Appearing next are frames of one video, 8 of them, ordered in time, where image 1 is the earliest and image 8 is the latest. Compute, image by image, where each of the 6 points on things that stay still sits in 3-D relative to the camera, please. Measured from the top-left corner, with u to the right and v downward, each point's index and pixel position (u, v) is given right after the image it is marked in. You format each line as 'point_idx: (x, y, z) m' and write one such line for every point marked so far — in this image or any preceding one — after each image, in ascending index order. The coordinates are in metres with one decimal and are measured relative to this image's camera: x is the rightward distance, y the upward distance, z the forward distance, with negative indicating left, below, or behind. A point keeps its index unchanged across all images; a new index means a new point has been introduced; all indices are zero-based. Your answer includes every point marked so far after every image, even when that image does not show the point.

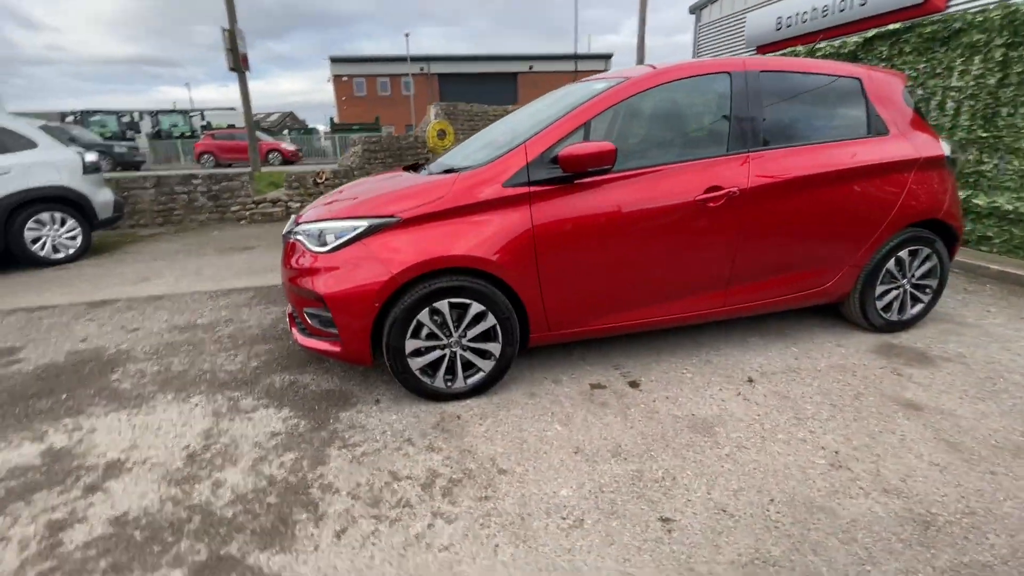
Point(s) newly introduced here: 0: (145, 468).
0: (-1.9, -0.9, +2.5) m
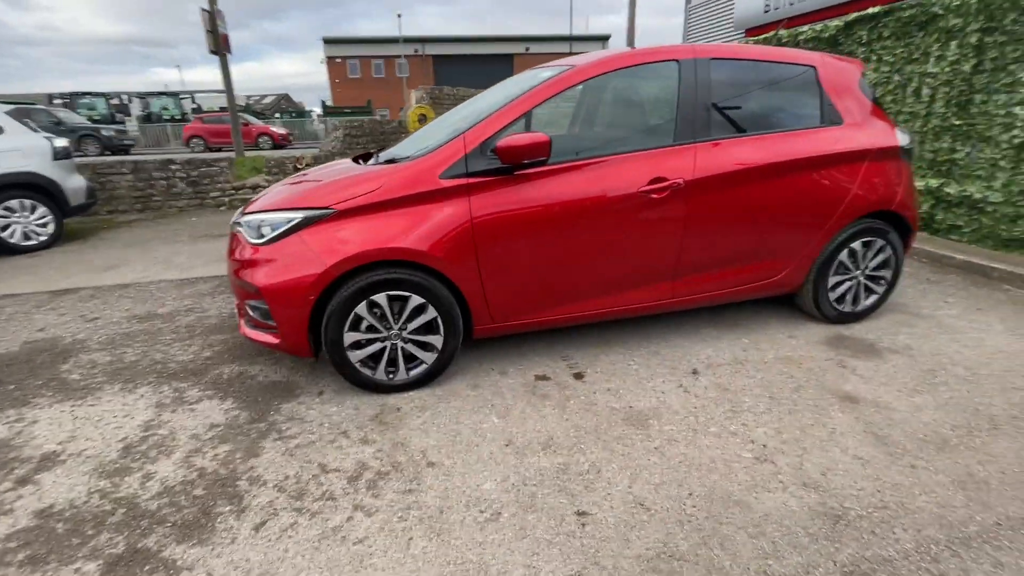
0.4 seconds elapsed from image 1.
0: (-2.3, -0.9, +2.5) m
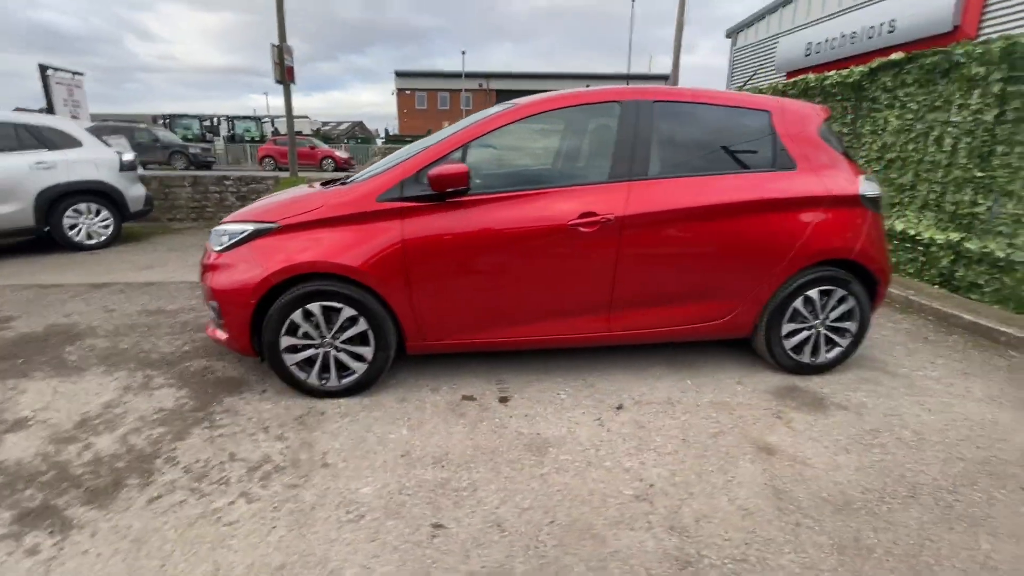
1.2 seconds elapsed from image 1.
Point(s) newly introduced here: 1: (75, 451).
0: (-2.8, -0.8, +2.8) m
1: (-2.4, -0.9, +2.6) m
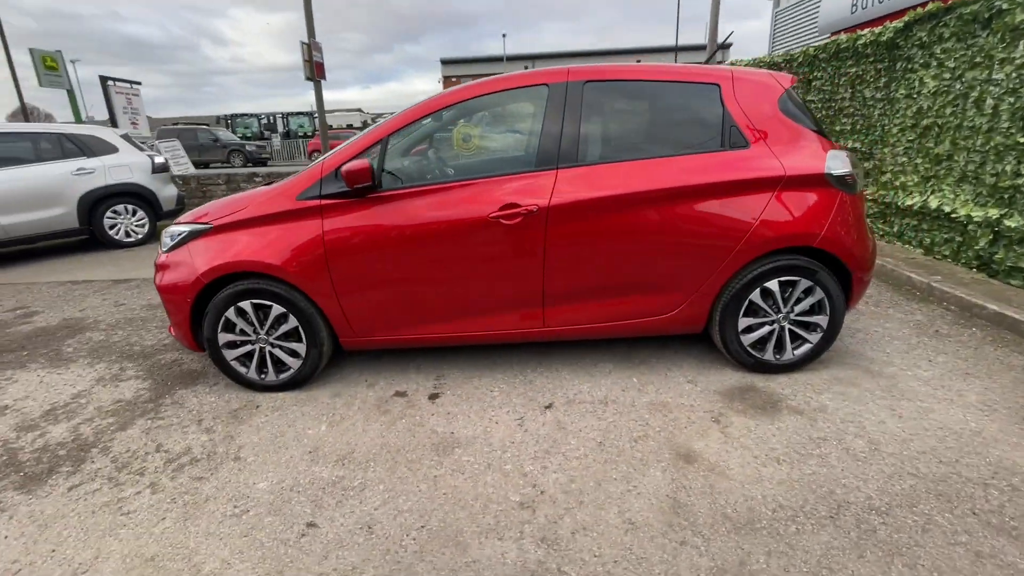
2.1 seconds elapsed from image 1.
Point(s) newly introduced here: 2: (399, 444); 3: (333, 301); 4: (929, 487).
0: (-3.3, -0.8, +3.2) m
1: (-2.9, -0.9, +2.9) m
2: (-0.6, -0.9, +2.7) m
3: (-1.2, -0.1, +3.1) m
4: (+2.0, -0.9, +2.3) m
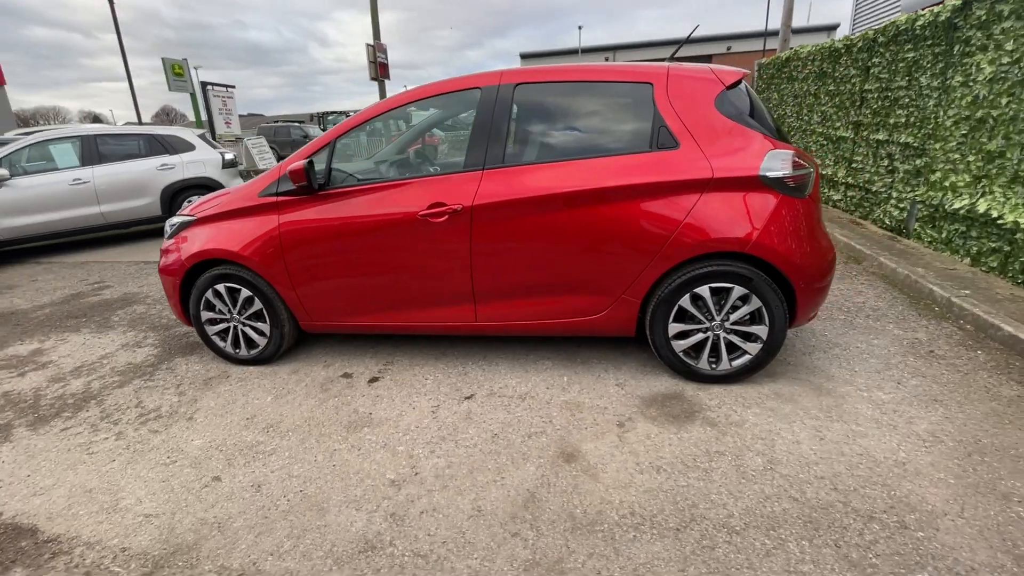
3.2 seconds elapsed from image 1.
0: (-3.8, -0.7, +3.9) m
1: (-3.4, -0.8, +3.6) m
2: (-1.2, -0.8, +3.0) m
3: (-1.6, 0.0, +3.4) m
4: (+1.3, -1.0, +2.1) m
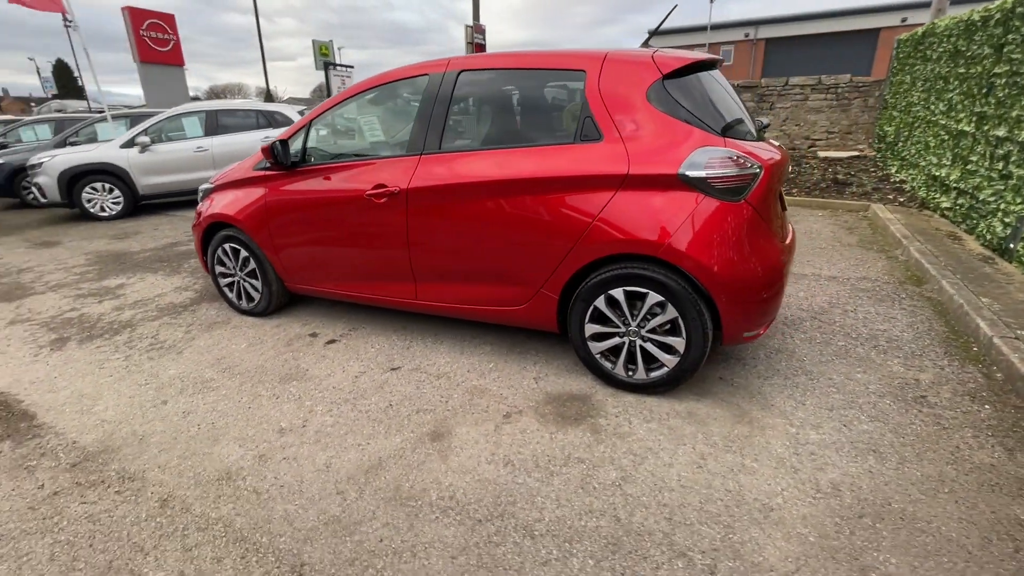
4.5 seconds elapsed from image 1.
0: (-4.0, -0.1, +4.9) m
1: (-3.8, -0.3, +4.5) m
2: (-1.8, -0.6, +3.4) m
3: (-2.0, +0.3, +3.9) m
4: (+0.4, -1.0, +2.0) m
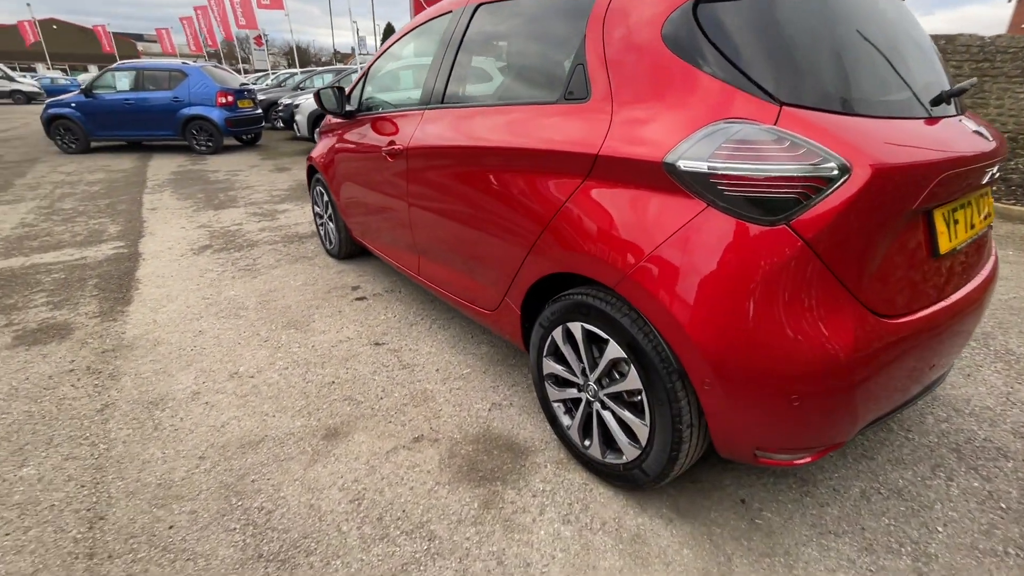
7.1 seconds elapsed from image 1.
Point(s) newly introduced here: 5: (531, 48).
0: (-2.9, +0.8, +5.8) m
1: (-2.9, +0.6, +5.4) m
2: (-1.7, -0.2, +3.6) m
3: (-1.5, +0.8, +4.0) m
4: (-0.5, -1.1, +1.4) m
5: (+0.1, +1.1, +2.2) m
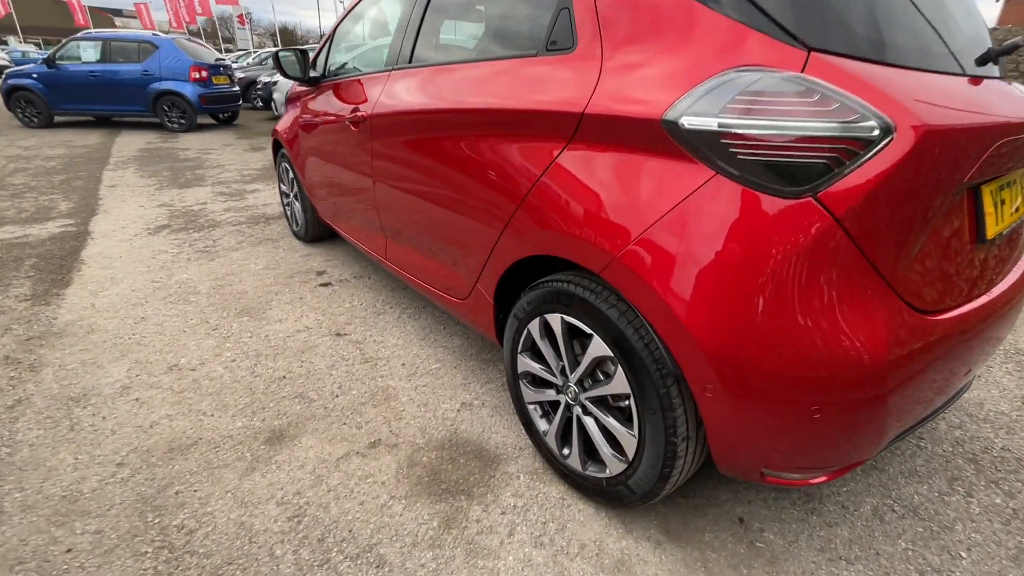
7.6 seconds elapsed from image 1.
0: (-3.1, +1.0, +5.4) m
1: (-3.1, +0.8, +5.0) m
2: (-1.8, -0.1, +3.3) m
3: (-1.6, +0.9, +3.7) m
4: (-0.6, -1.1, +1.1) m
5: (0.0, +1.2, +1.9) m
